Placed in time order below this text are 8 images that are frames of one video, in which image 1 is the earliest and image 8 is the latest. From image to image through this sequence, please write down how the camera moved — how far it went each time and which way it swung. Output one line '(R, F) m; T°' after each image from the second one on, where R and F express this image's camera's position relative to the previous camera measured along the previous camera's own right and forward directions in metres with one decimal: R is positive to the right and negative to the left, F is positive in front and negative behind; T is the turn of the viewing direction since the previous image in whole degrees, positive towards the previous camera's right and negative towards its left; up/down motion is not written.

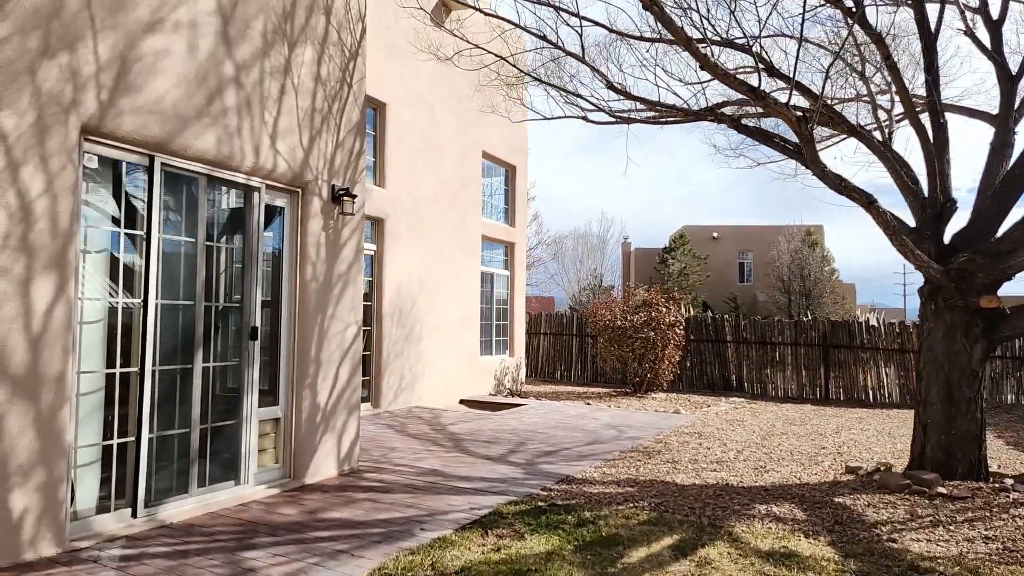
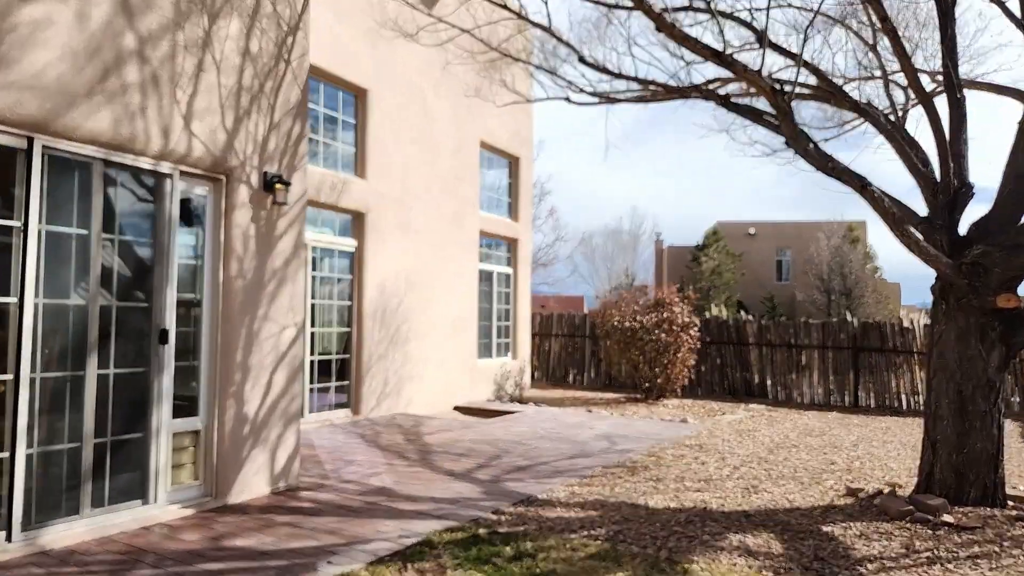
(+0.5, +0.5) m; -3°
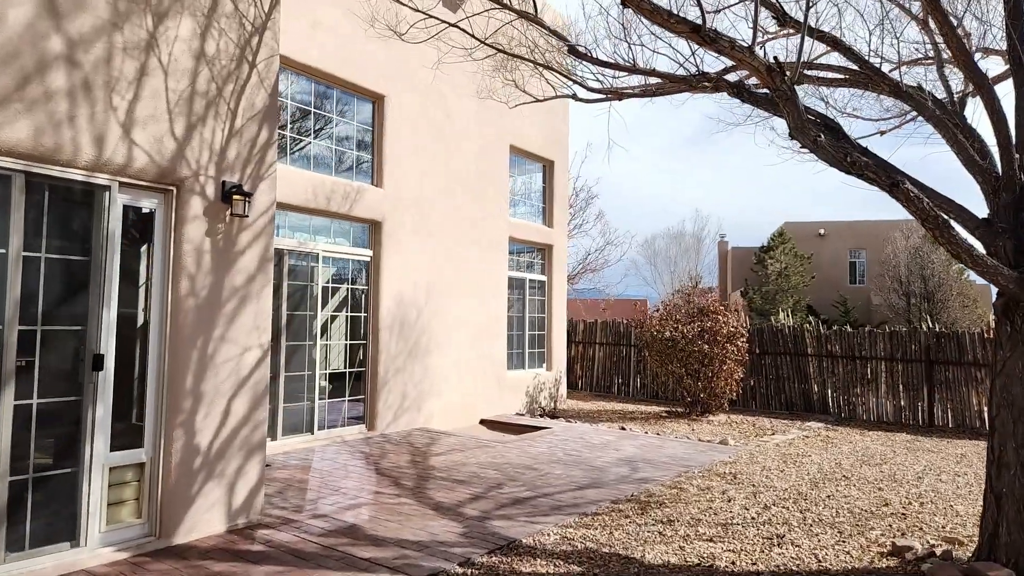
(+0.5, +0.5) m; -6°
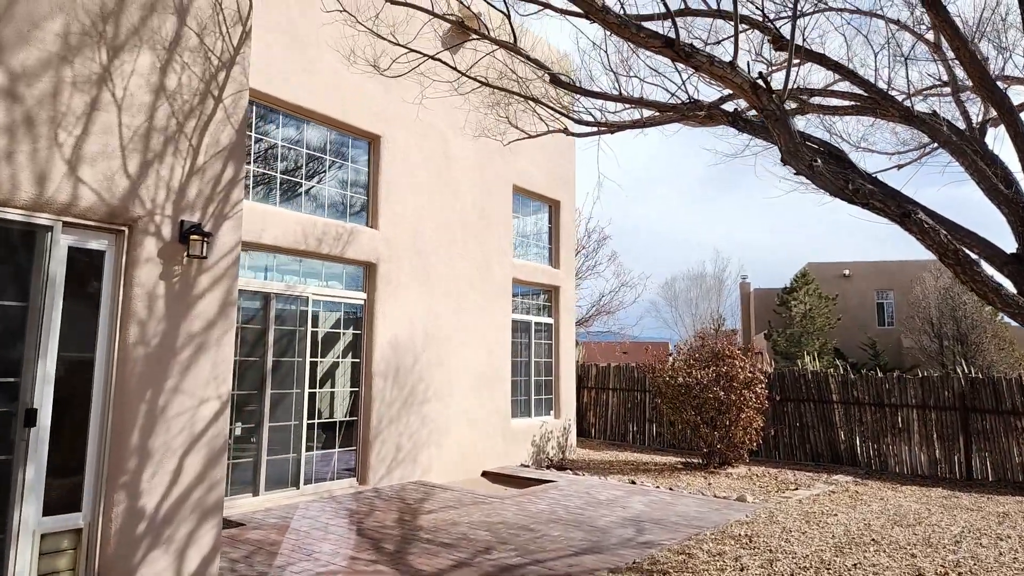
(+0.2, +0.3) m; -2°
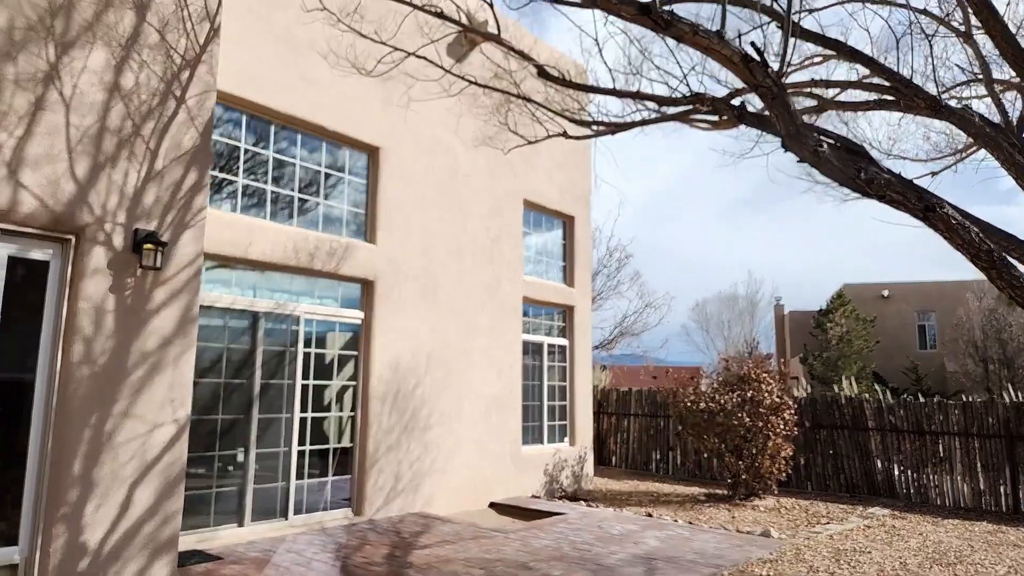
(+0.2, +0.4) m; -3°
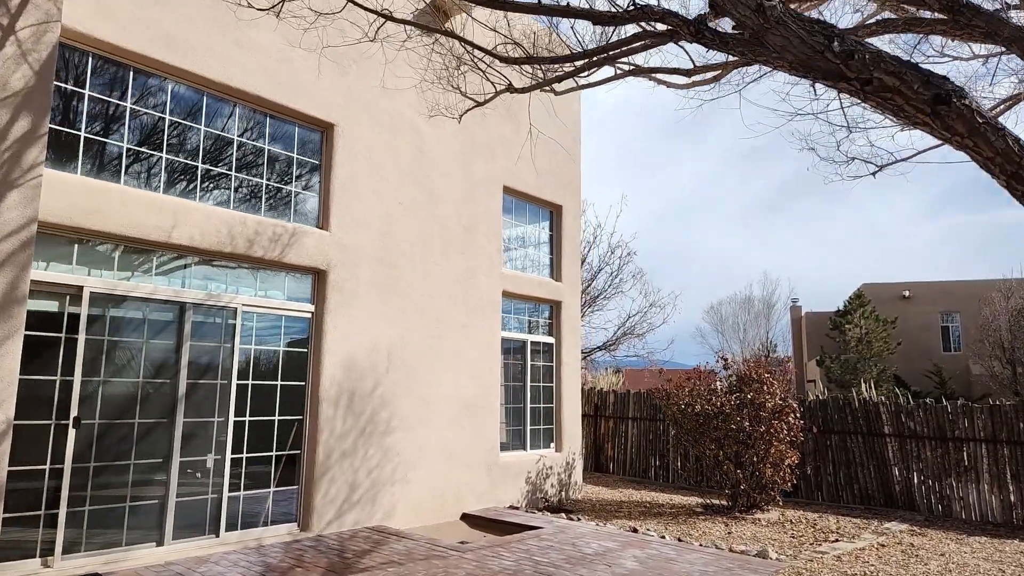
(+0.5, +0.7) m; -2°
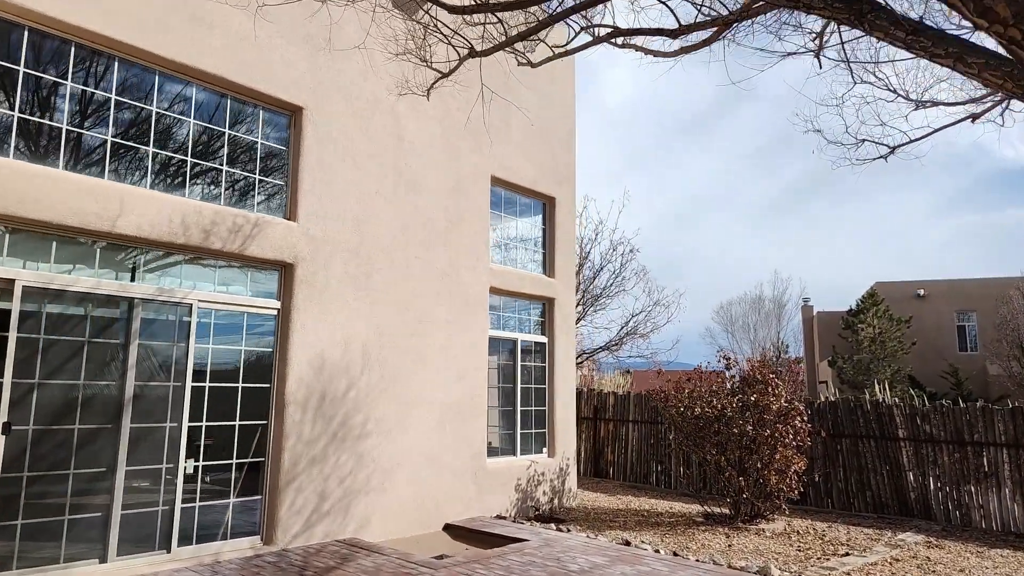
(+0.2, +0.4) m; -1°
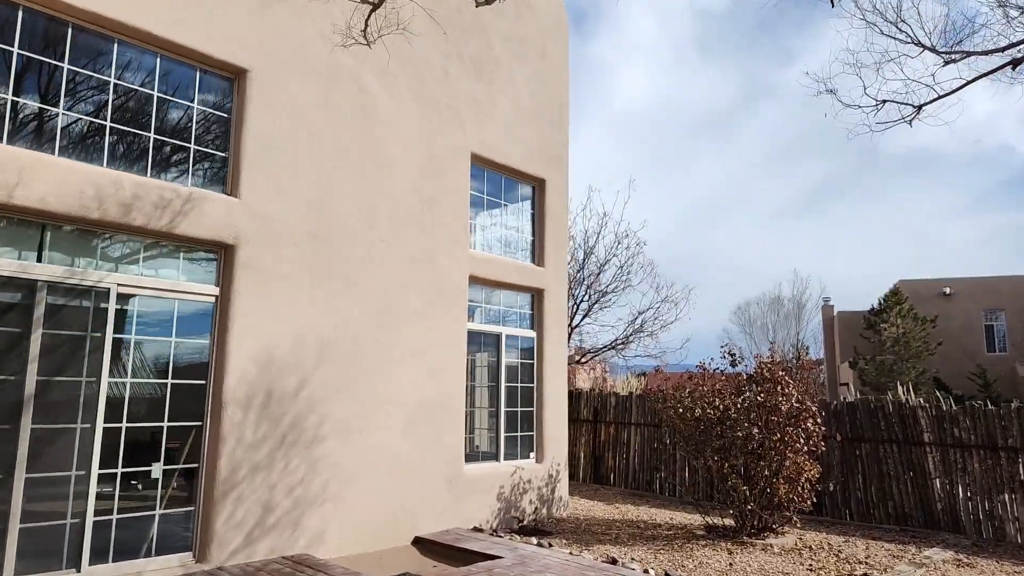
(+0.4, +0.7) m; -2°
